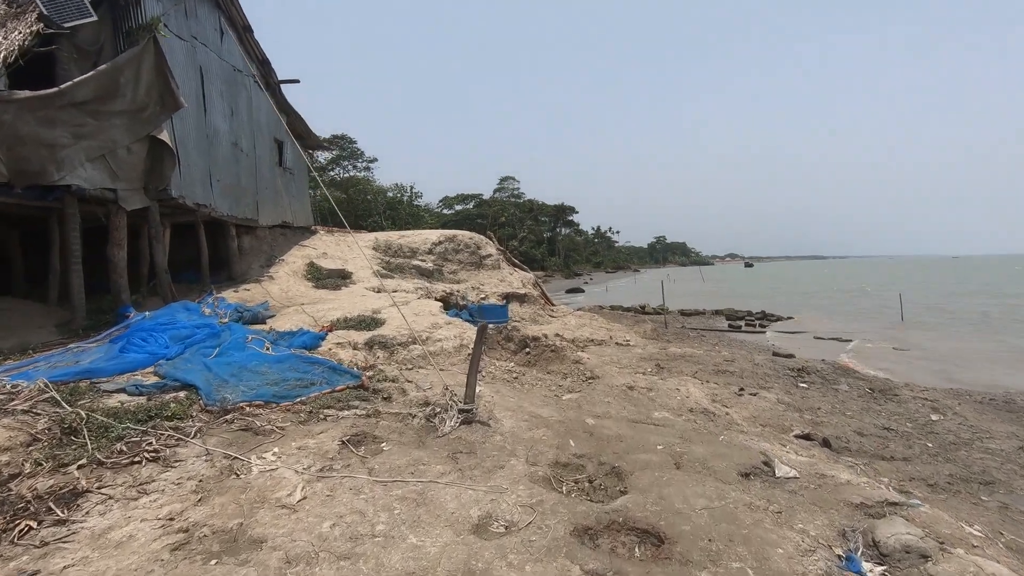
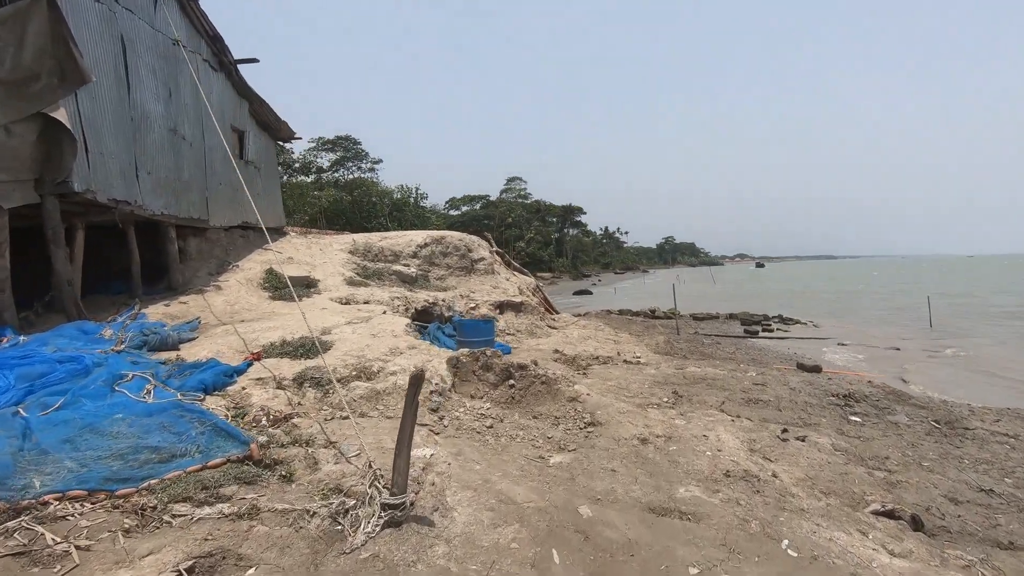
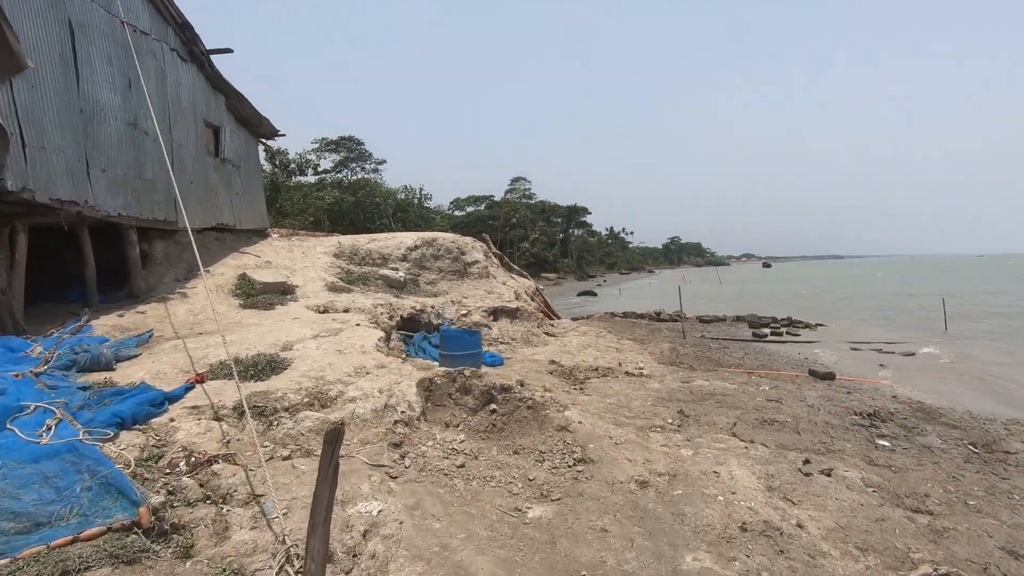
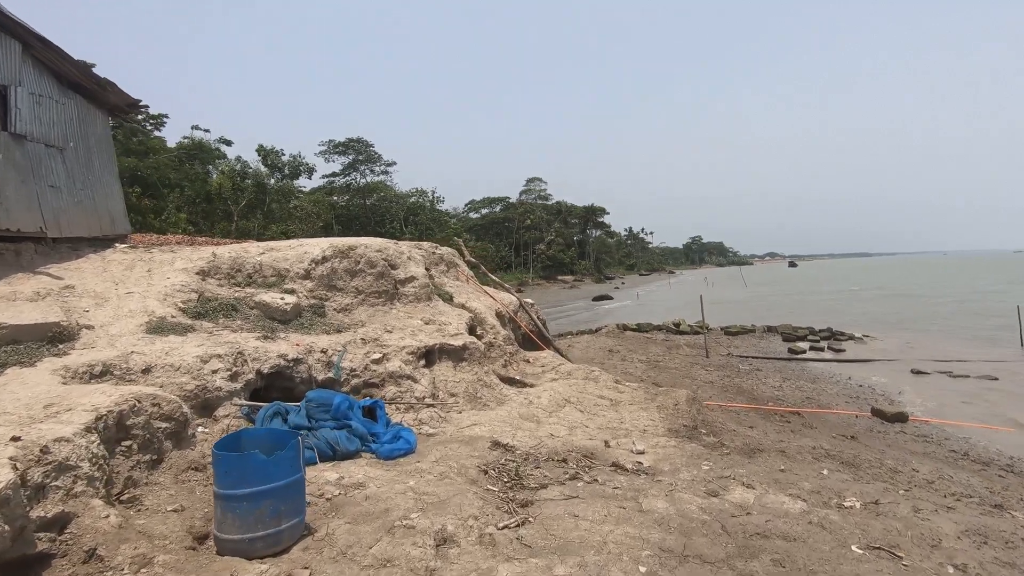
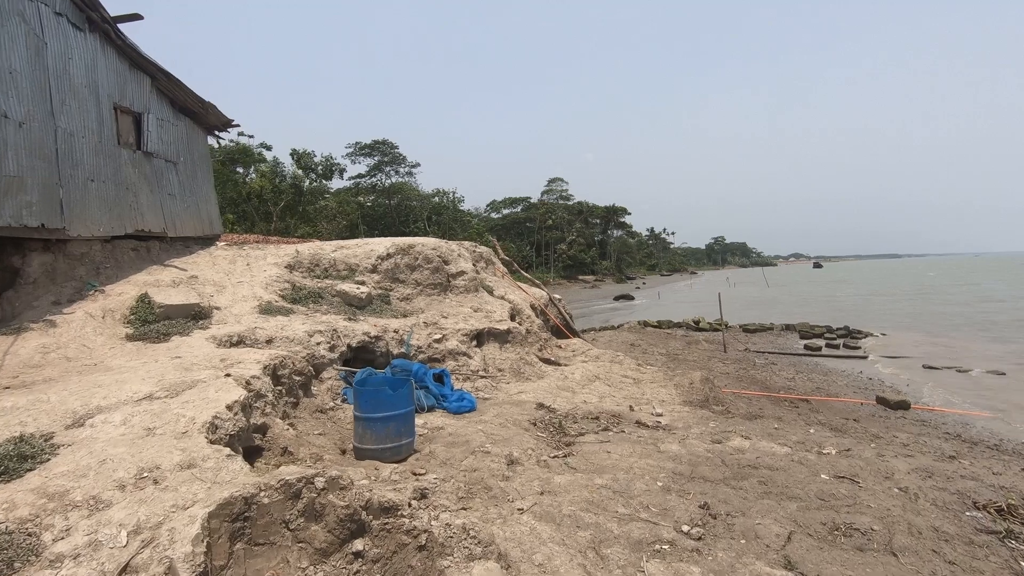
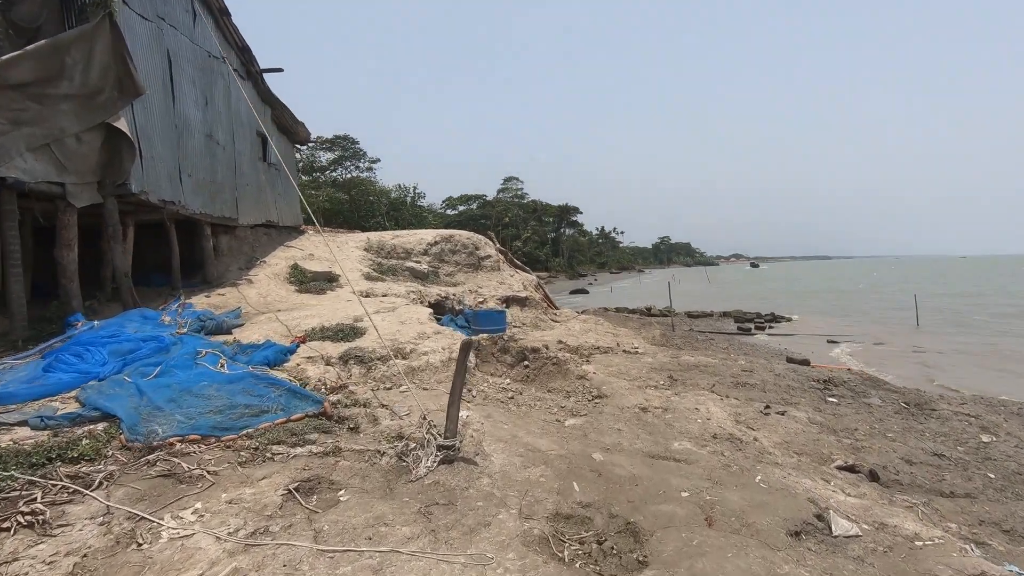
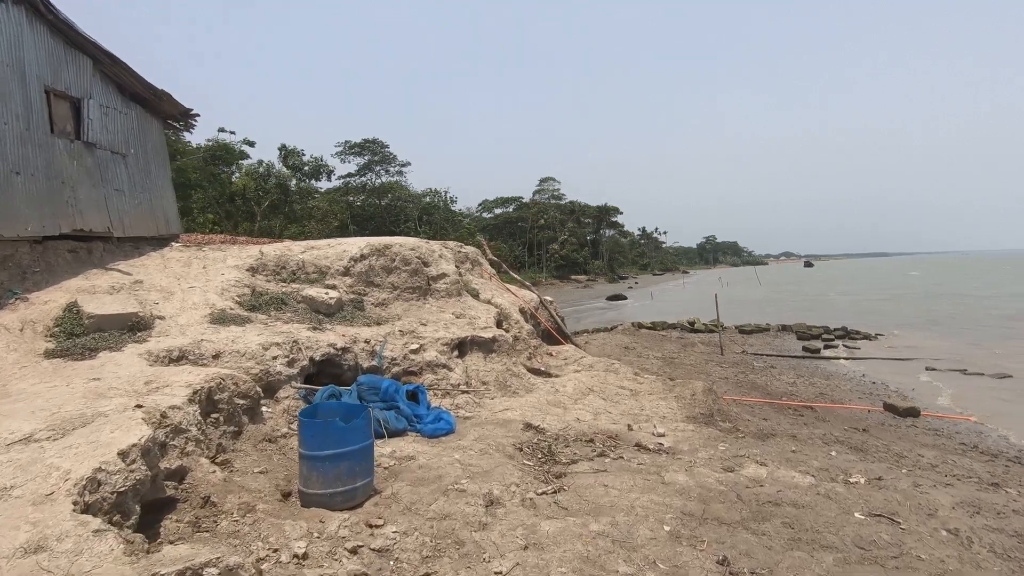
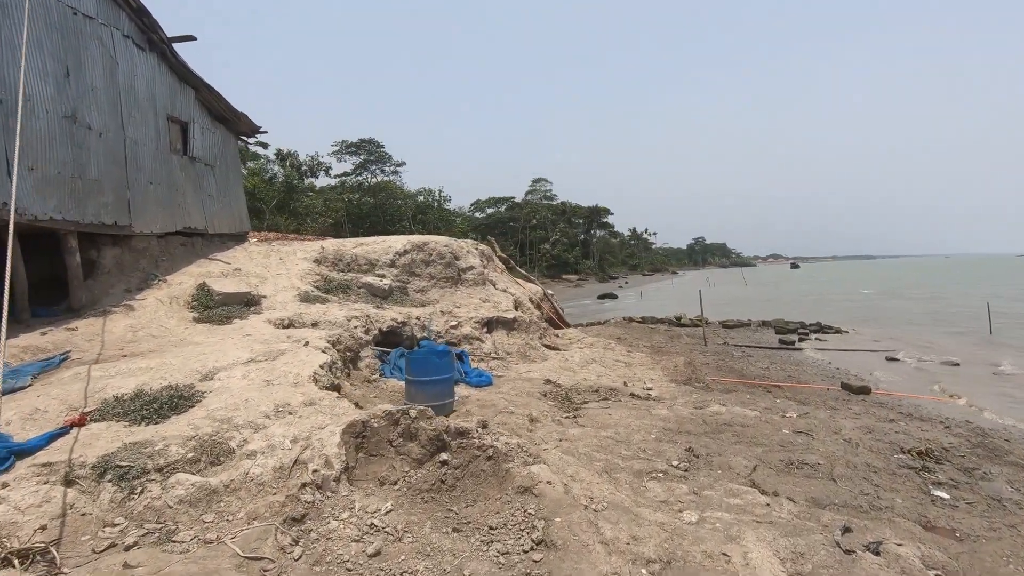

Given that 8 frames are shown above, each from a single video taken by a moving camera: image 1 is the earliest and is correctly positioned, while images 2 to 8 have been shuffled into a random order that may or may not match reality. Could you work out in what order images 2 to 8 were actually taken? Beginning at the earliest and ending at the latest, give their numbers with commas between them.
6, 2, 3, 8, 5, 7, 4
